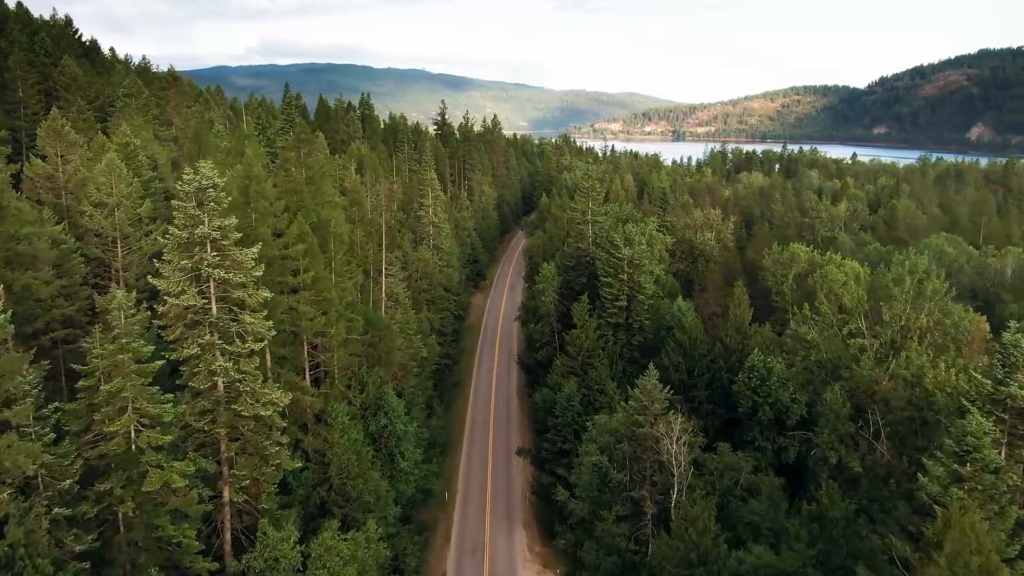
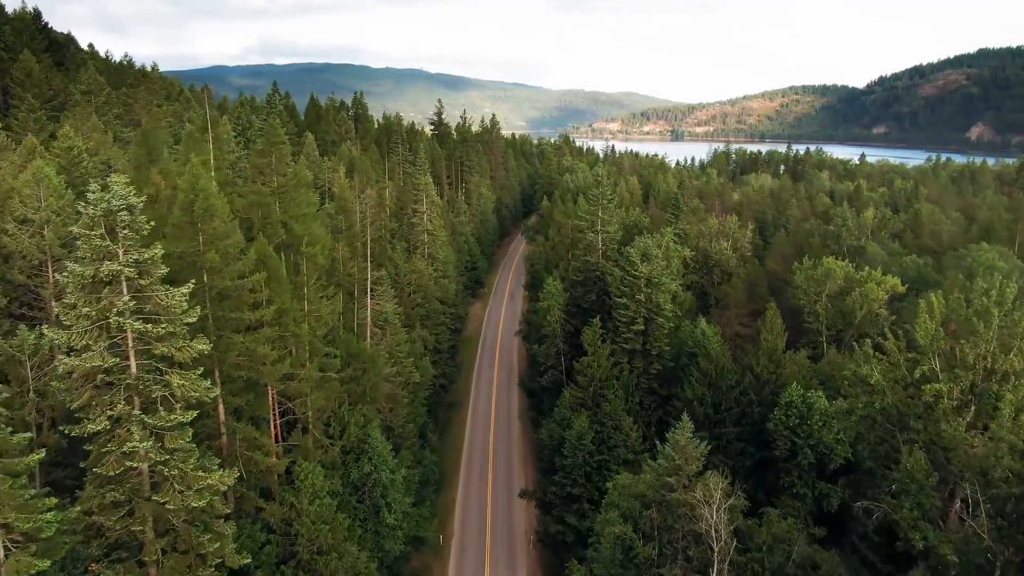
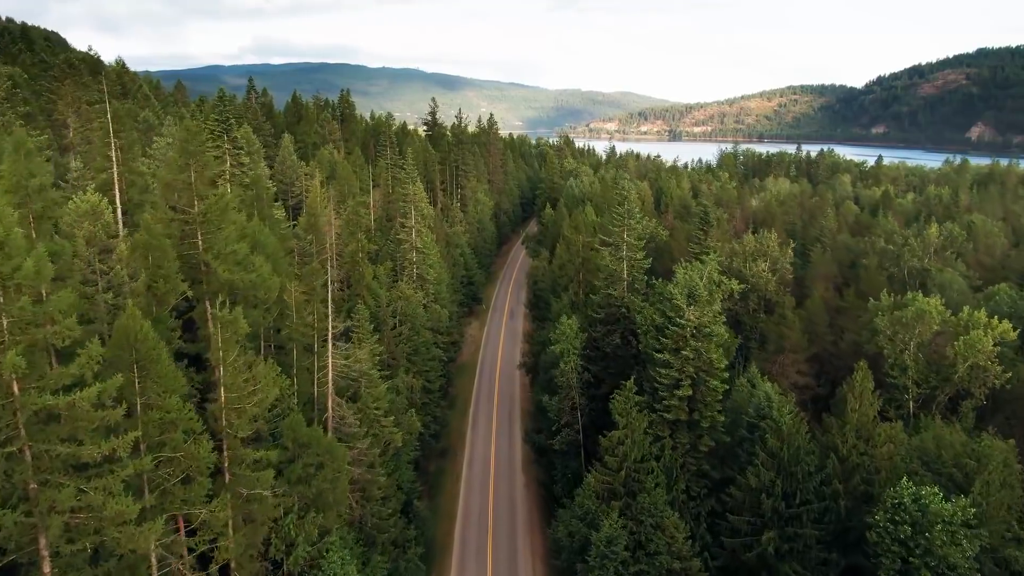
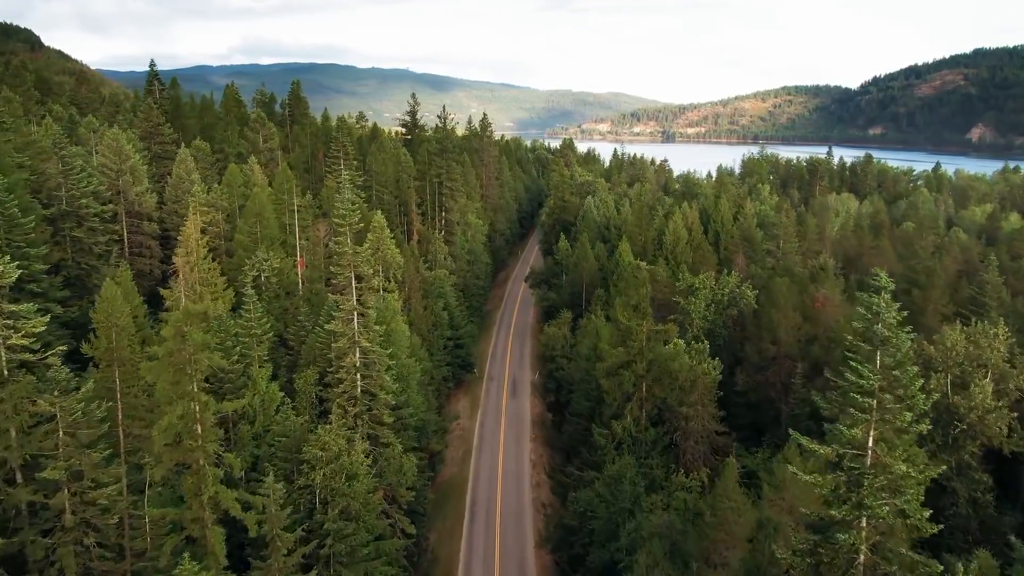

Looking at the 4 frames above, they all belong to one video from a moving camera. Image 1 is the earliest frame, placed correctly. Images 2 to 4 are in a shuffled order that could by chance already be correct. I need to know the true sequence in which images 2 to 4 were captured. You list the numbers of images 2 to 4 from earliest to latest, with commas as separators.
2, 3, 4
